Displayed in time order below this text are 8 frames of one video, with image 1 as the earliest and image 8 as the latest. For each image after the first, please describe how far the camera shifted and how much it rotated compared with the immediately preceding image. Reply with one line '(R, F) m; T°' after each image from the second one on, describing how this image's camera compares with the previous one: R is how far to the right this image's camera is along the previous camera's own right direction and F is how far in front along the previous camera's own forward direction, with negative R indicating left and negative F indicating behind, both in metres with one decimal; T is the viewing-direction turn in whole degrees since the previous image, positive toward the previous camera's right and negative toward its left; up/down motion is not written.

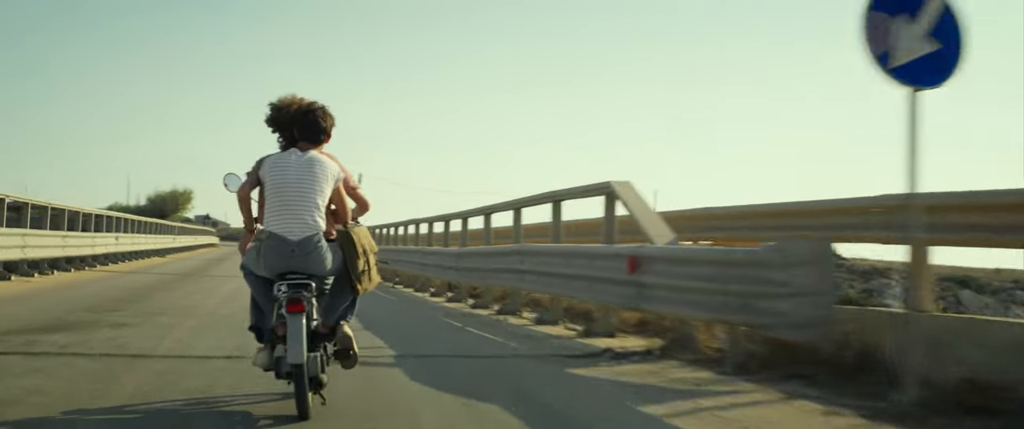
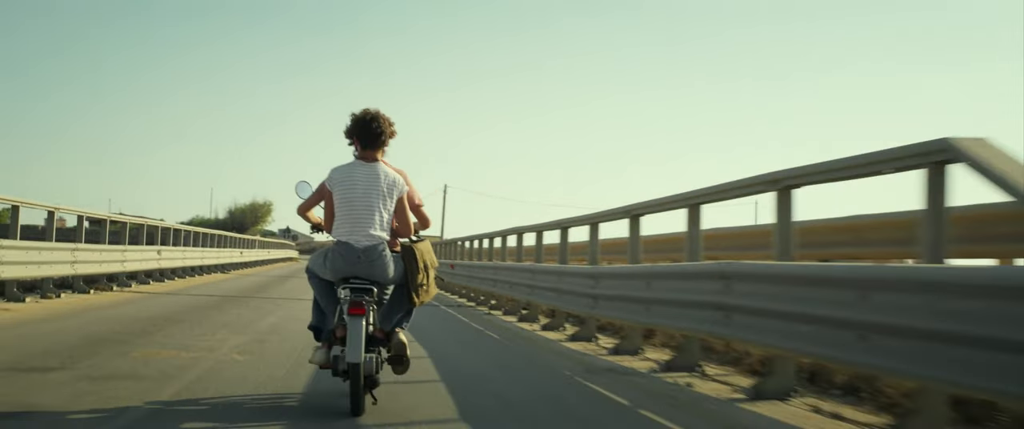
(-0.6, +3.3) m; -5°
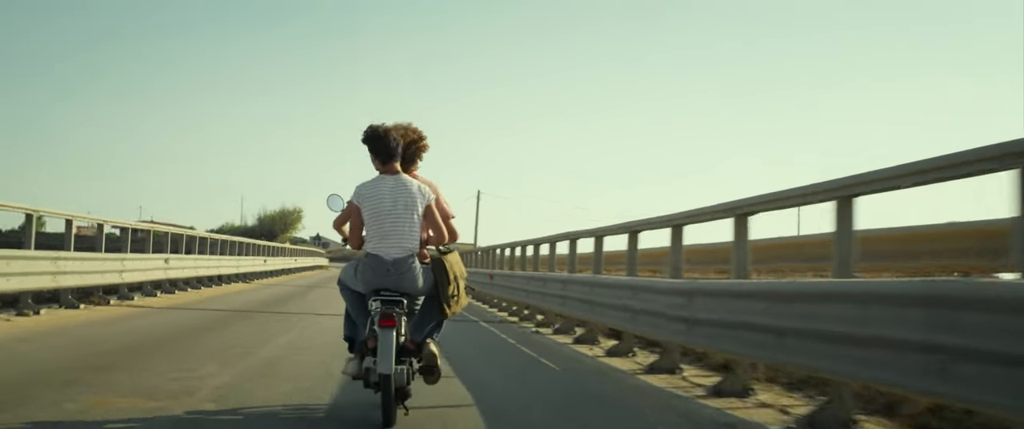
(0.0, +0.4) m; -2°
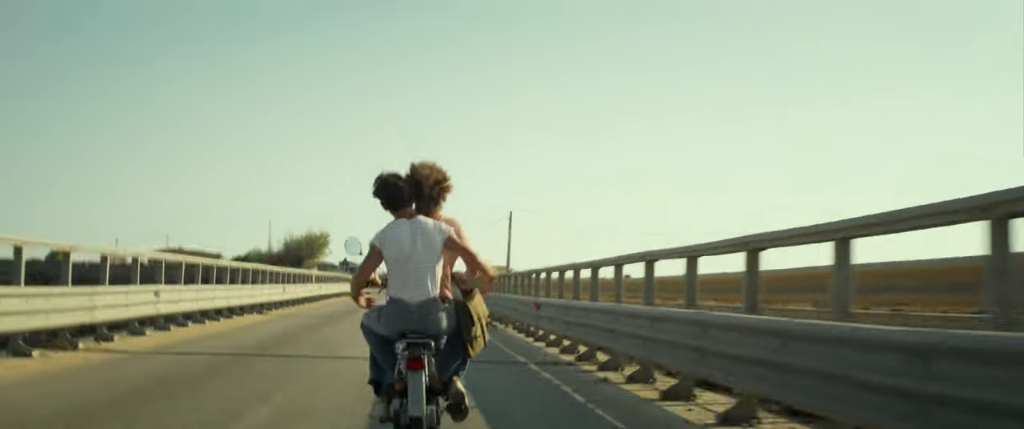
(-0.1, -0.8) m; -1°
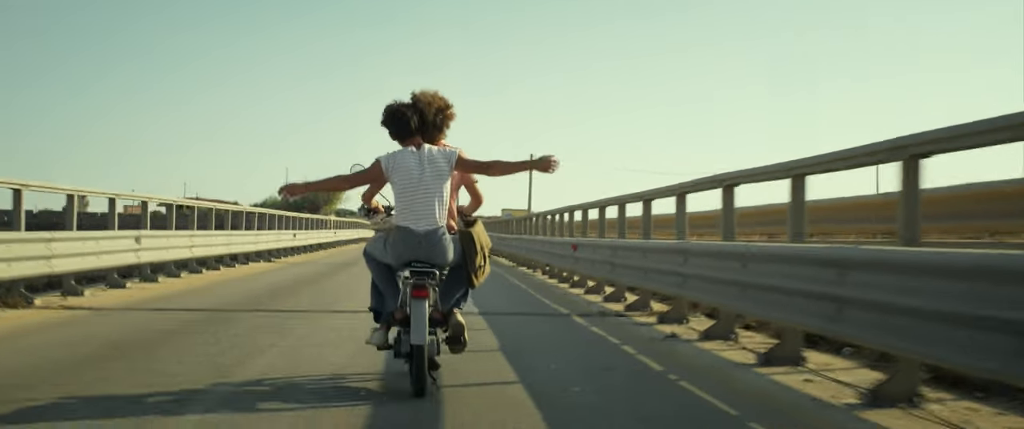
(+0.1, +1.0) m; -1°
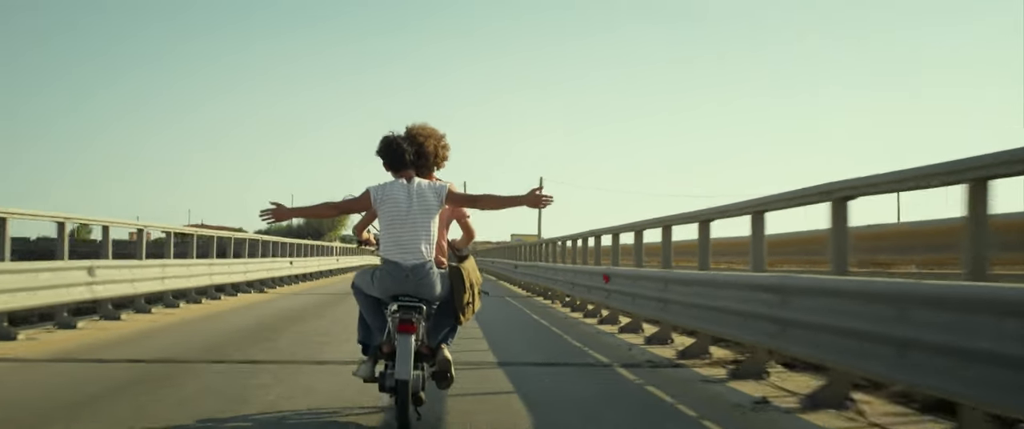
(0.0, -0.8) m; 0°
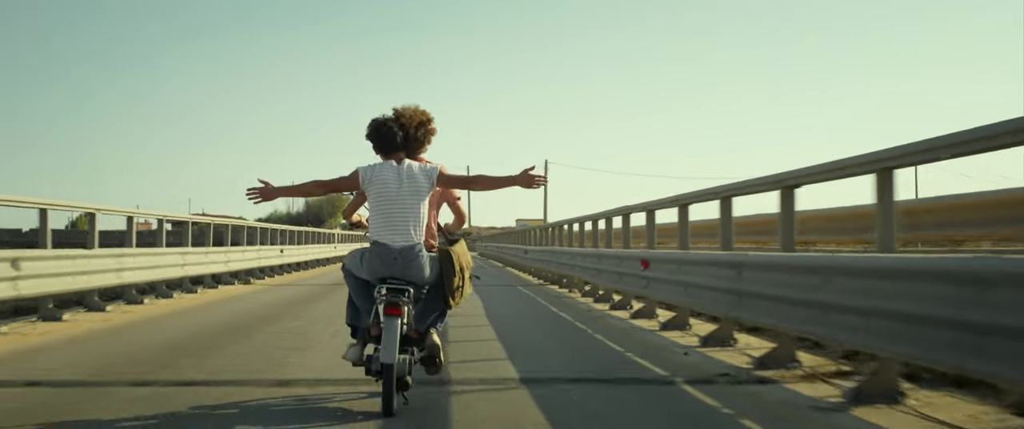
(-0.1, +0.5) m; 0°
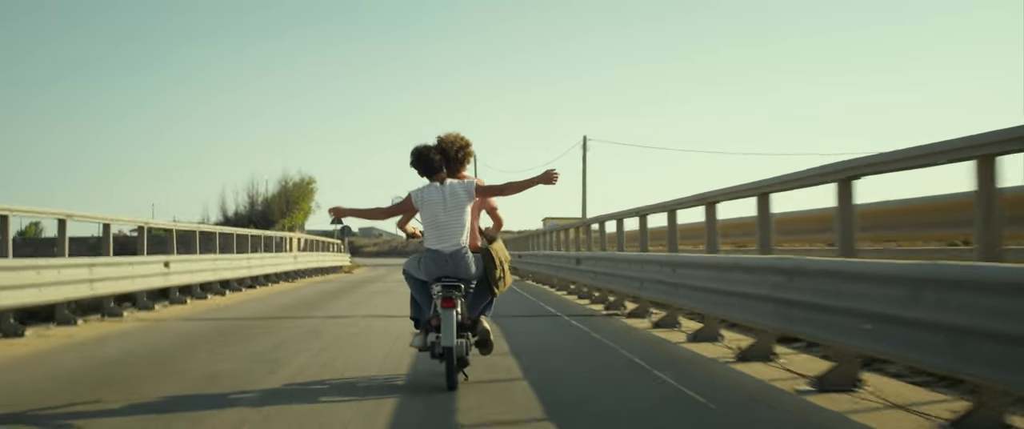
(0.0, -0.4) m; 0°
